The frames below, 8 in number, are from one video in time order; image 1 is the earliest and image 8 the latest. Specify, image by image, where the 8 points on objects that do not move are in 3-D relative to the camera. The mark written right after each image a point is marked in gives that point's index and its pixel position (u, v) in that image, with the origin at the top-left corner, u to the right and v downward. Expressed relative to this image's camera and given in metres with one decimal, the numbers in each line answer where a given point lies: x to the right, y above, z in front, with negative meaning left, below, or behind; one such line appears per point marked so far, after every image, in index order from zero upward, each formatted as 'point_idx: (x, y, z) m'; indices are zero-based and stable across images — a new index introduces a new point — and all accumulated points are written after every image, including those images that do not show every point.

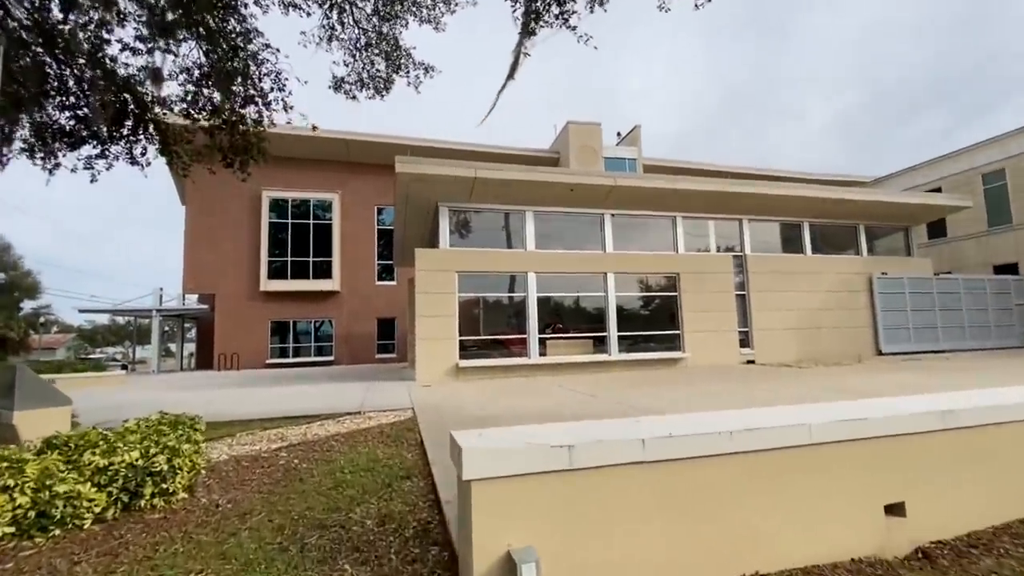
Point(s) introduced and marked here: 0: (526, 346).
0: (+0.4, -1.5, +13.0) m
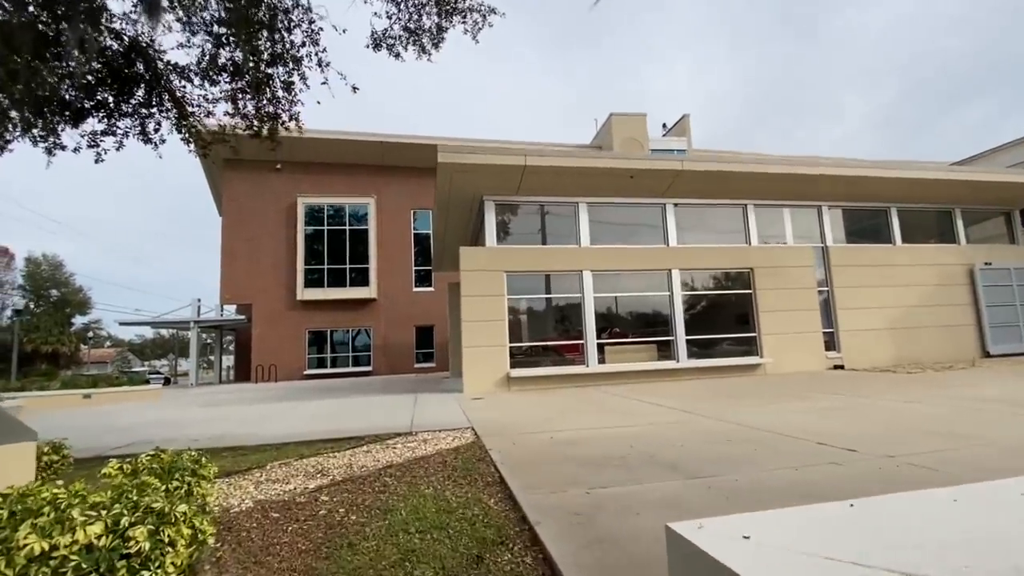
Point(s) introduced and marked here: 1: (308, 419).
0: (+1.7, -1.5, +11.7) m
1: (-3.2, -2.1, +8.0) m
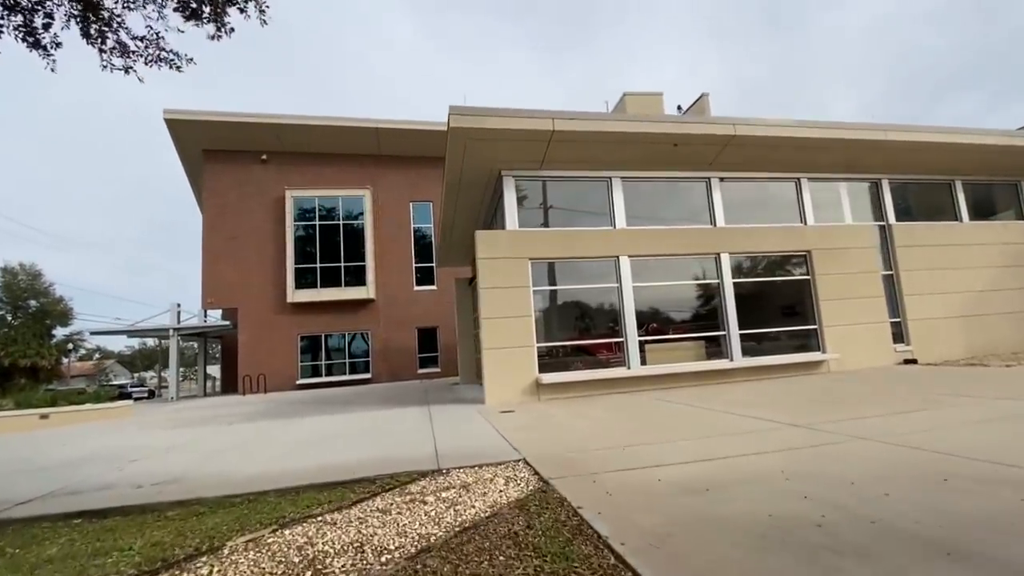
0: (+2.2, -1.3, +10.0) m
1: (-2.7, -1.9, +6.2) m
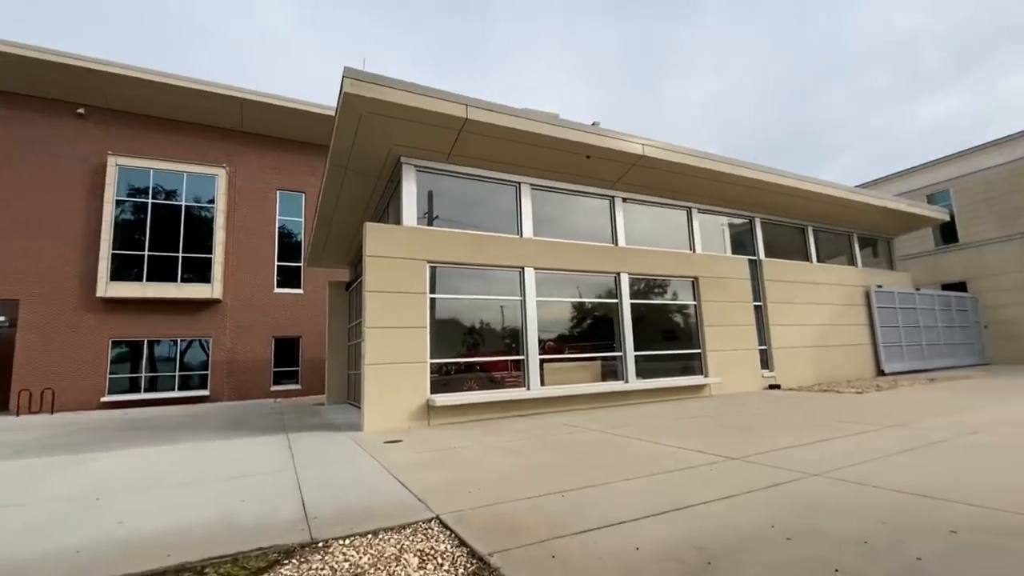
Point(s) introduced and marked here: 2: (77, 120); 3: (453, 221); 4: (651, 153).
0: (+0.2, -1.5, +9.1) m
1: (-3.6, -1.8, +4.2) m
2: (-13.9, +5.3, +16.1) m
3: (-1.1, +1.2, +9.1) m
4: (+2.8, +2.7, +10.1) m
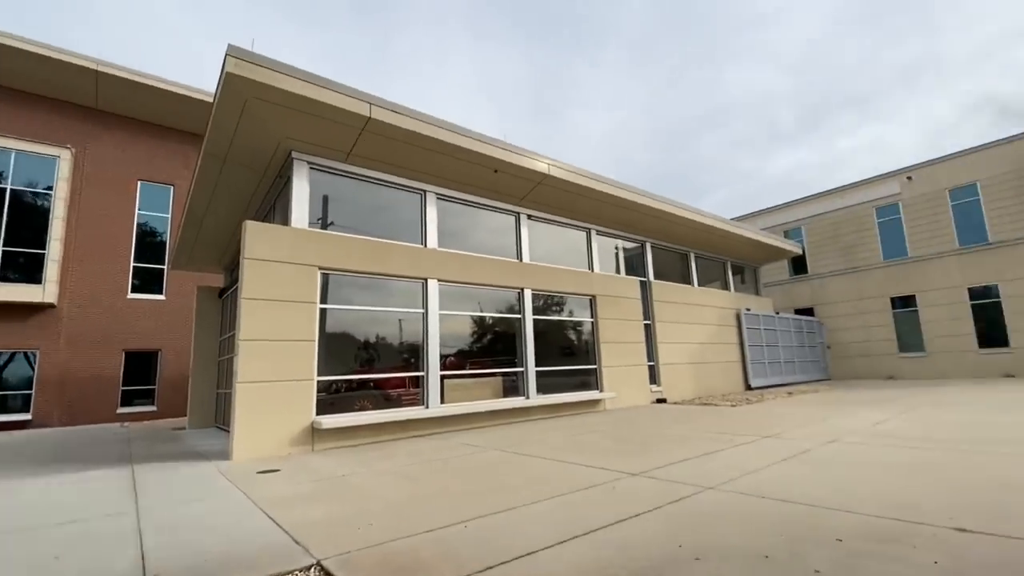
0: (-1.6, -1.8, +8.6) m
1: (-4.3, -1.7, +3.0) m
2: (-16.6, +5.4, +12.8) m
3: (-2.7, +1.0, +8.4) m
4: (+0.9, +2.4, +10.3) m
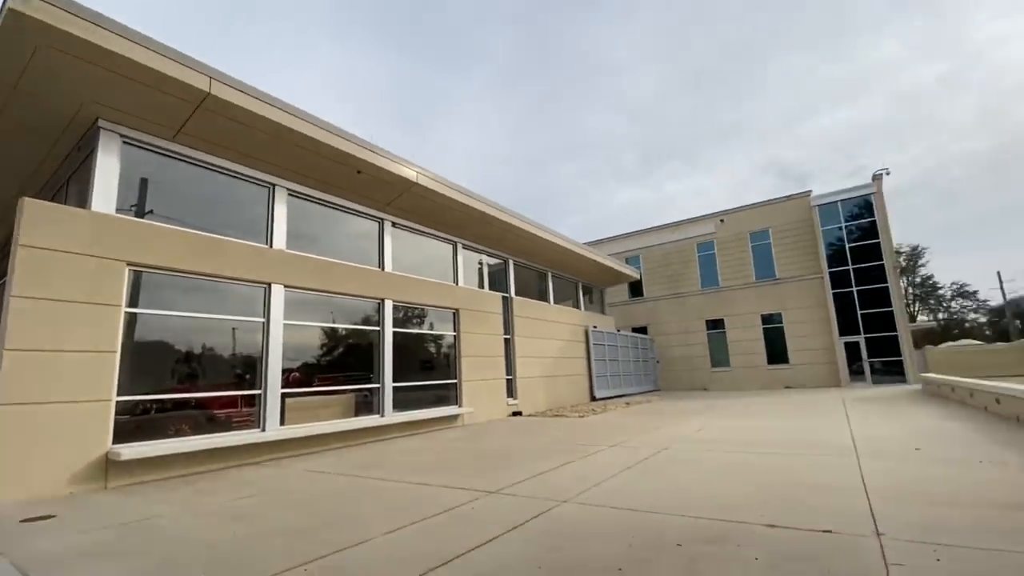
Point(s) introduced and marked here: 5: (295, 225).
0: (-3.9, -1.8, +7.6) m
1: (-5.0, -1.5, +1.5) m
2: (-19.2, +5.9, +7.7) m
3: (-4.8, +1.0, +7.2) m
4: (-1.8, +2.1, +10.0) m
5: (-3.8, +1.1, +8.8) m
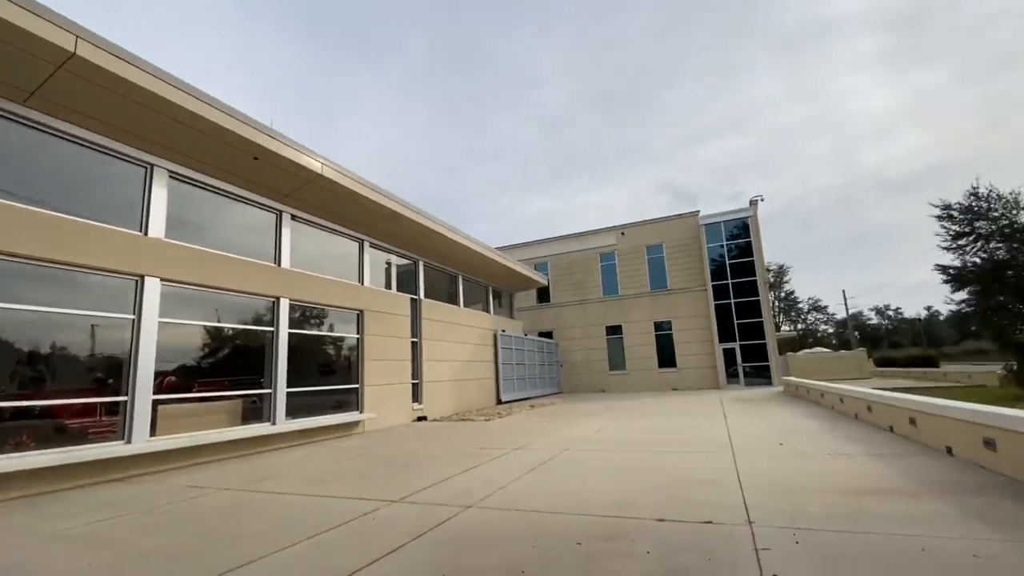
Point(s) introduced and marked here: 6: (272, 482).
0: (-5.2, -1.7, +6.7) m
1: (-5.2, -1.4, +0.5) m
2: (-20.0, +6.5, +4.2) m
3: (-5.9, +1.1, +6.1) m
4: (-3.5, +2.2, +9.5) m
5: (-5.3, +1.2, +7.9) m
6: (-2.9, -2.3, +6.0) m
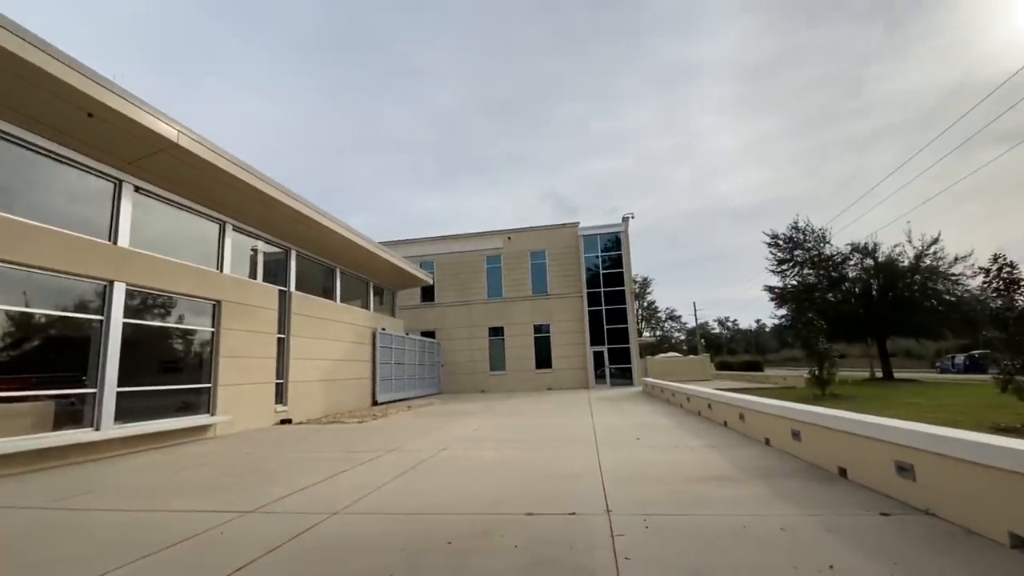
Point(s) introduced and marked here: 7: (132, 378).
0: (-6.7, -1.4, +5.3) m
1: (-5.2, -1.1, -0.8) m
2: (-20.1, +7.5, -0.5) m
3: (-7.1, +1.5, +4.6) m
4: (-5.4, +2.4, +8.4) m
5: (-6.8, +1.5, +6.4) m
6: (-4.3, -2.1, +5.1) m
7: (-6.2, -1.5, +8.3) m
